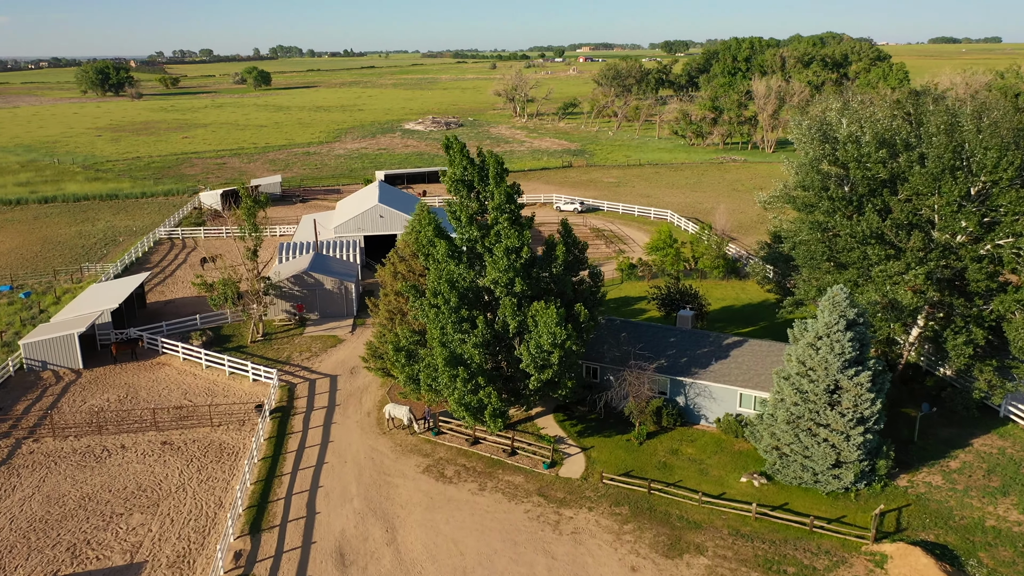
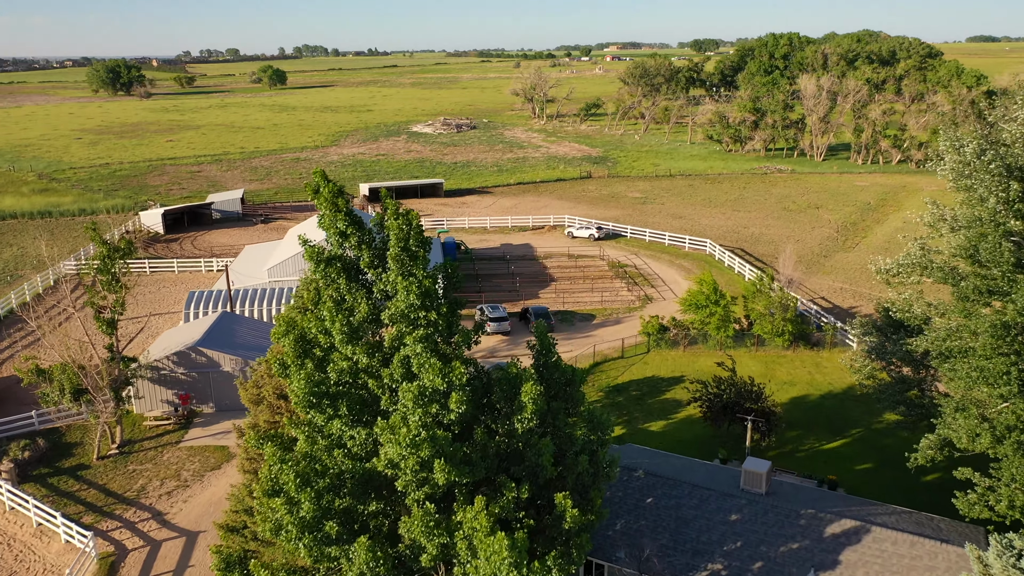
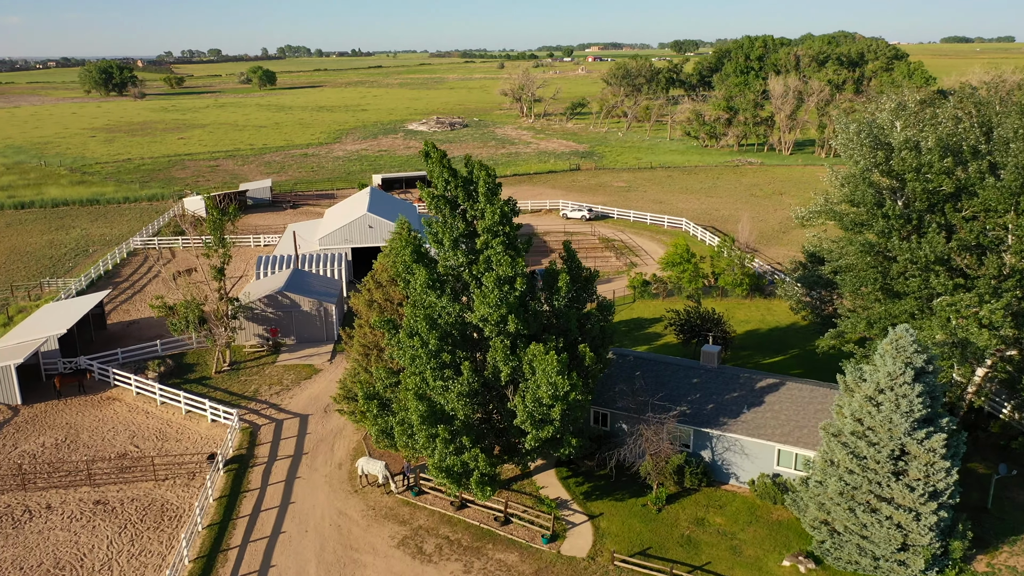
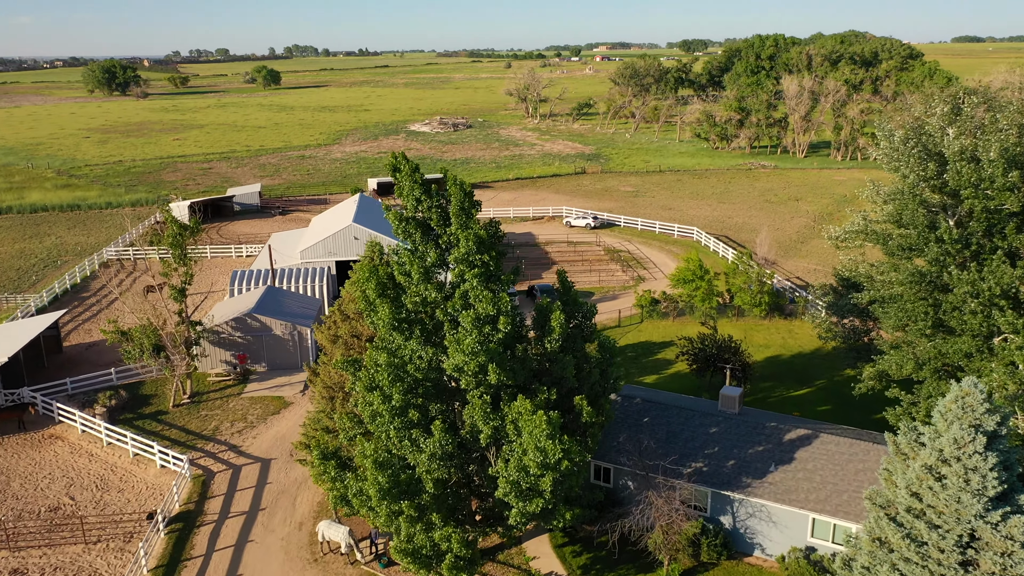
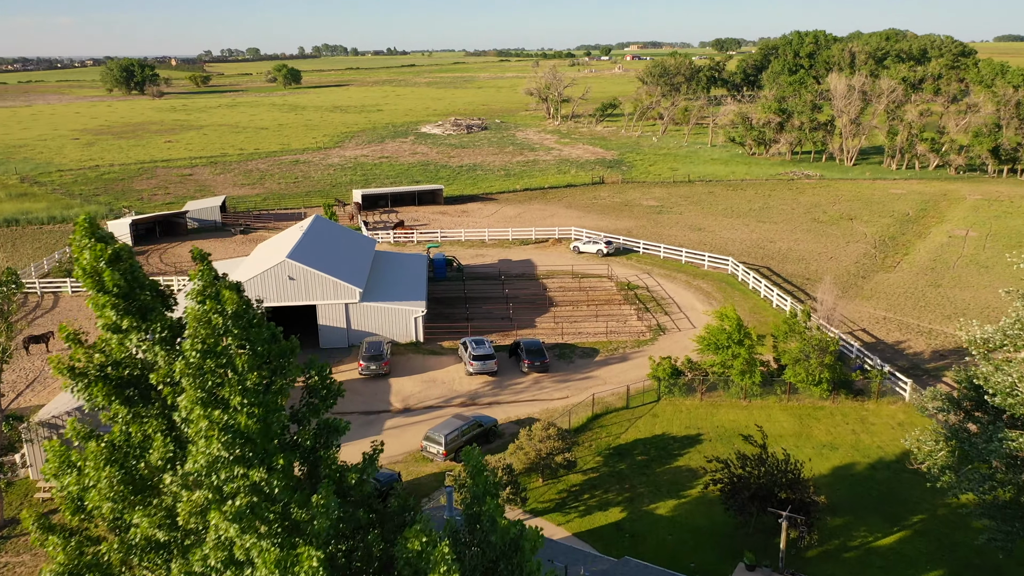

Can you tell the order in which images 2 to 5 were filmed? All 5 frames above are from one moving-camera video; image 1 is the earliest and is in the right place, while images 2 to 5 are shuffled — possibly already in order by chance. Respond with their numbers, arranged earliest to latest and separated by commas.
3, 4, 2, 5
